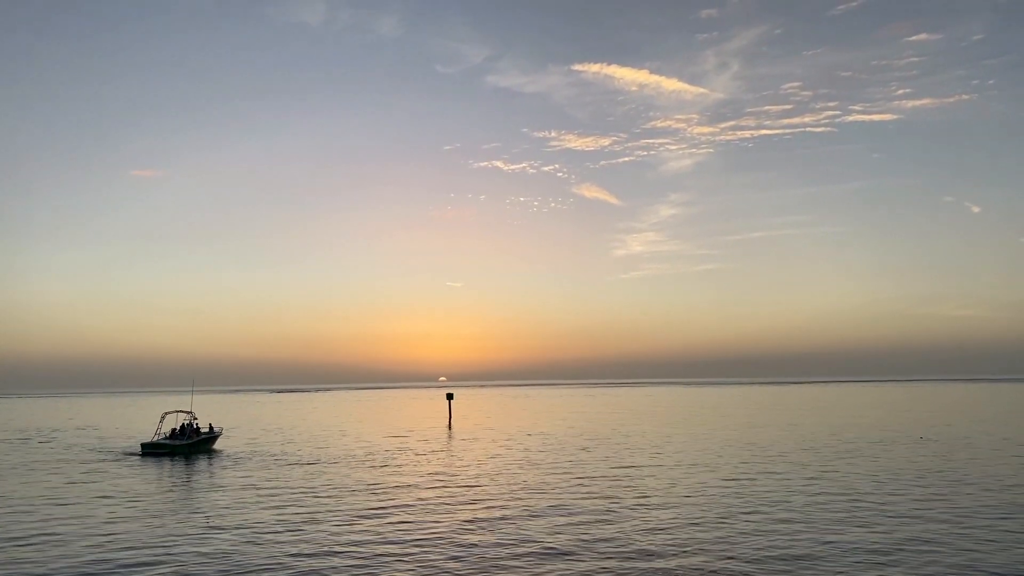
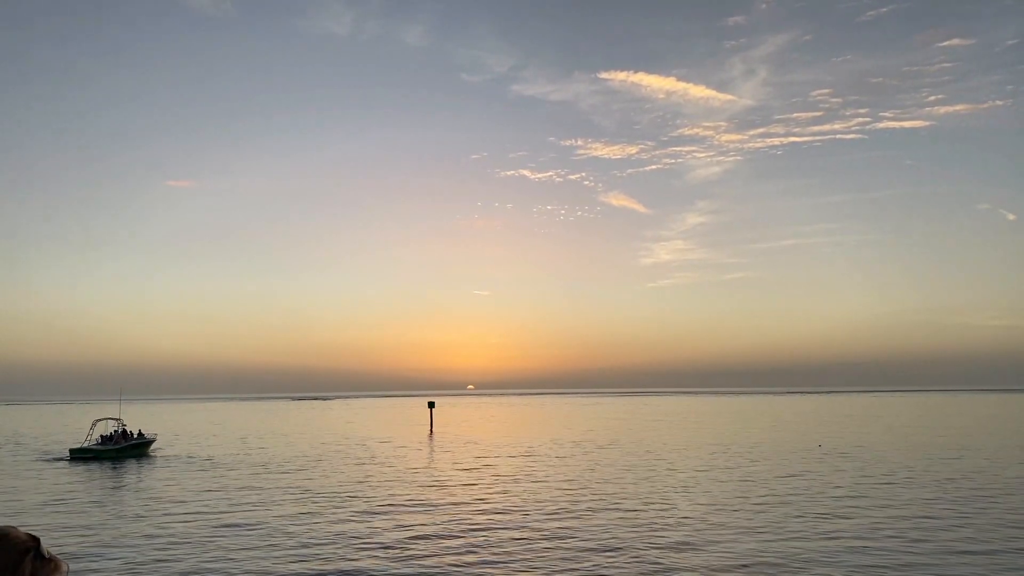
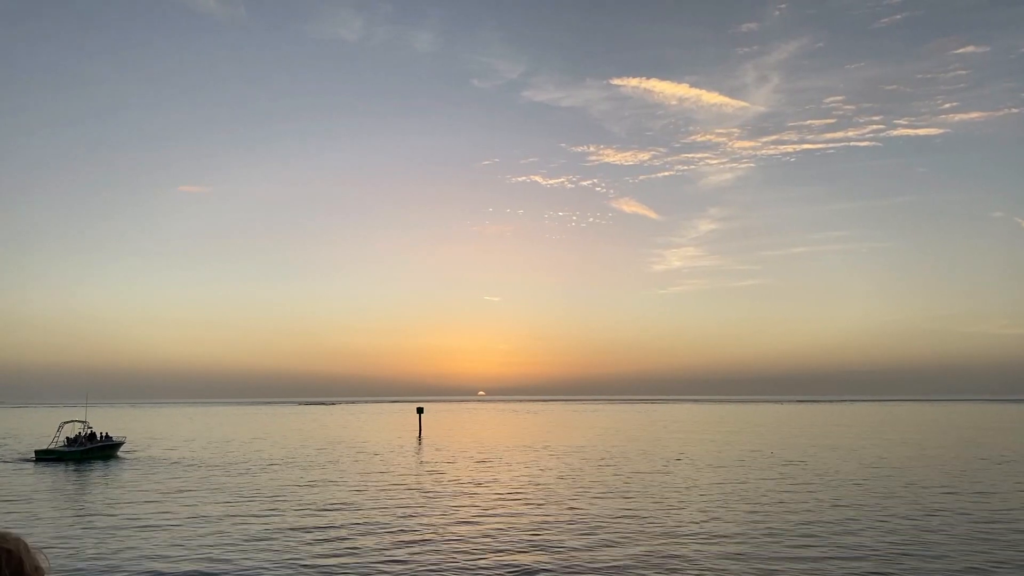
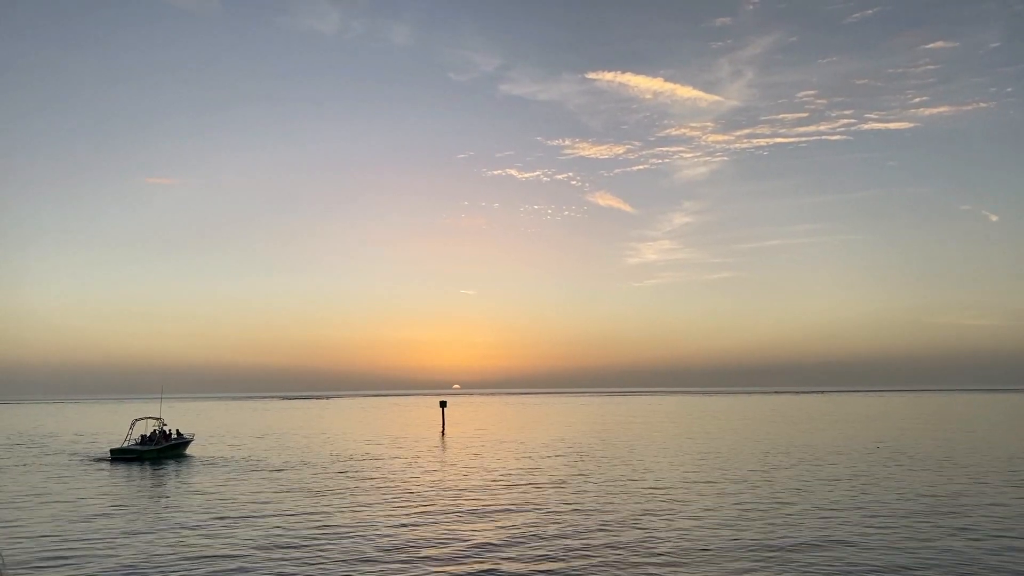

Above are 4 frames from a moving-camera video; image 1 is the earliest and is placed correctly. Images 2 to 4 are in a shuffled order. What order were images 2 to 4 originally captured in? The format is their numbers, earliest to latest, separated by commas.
4, 2, 3
